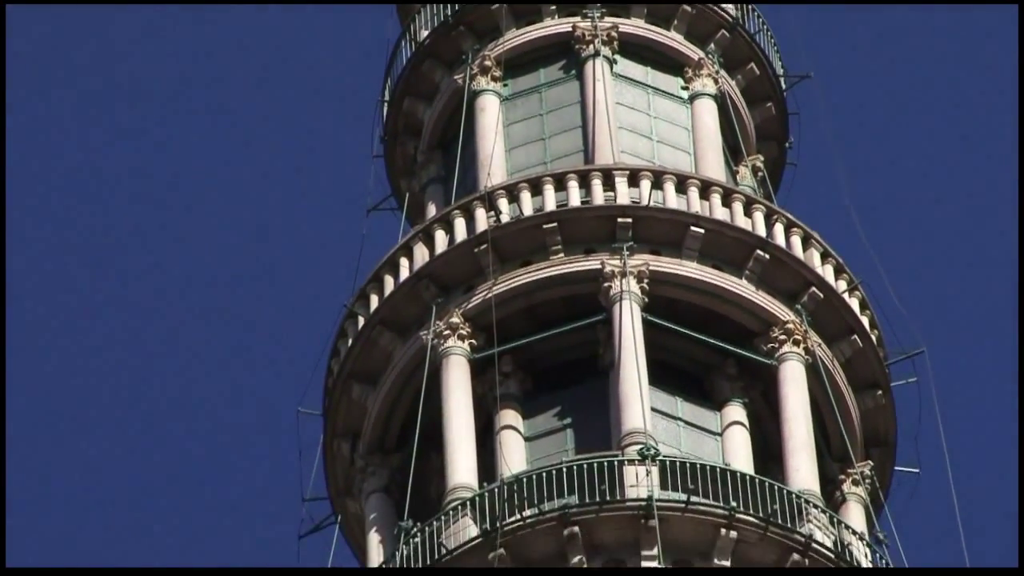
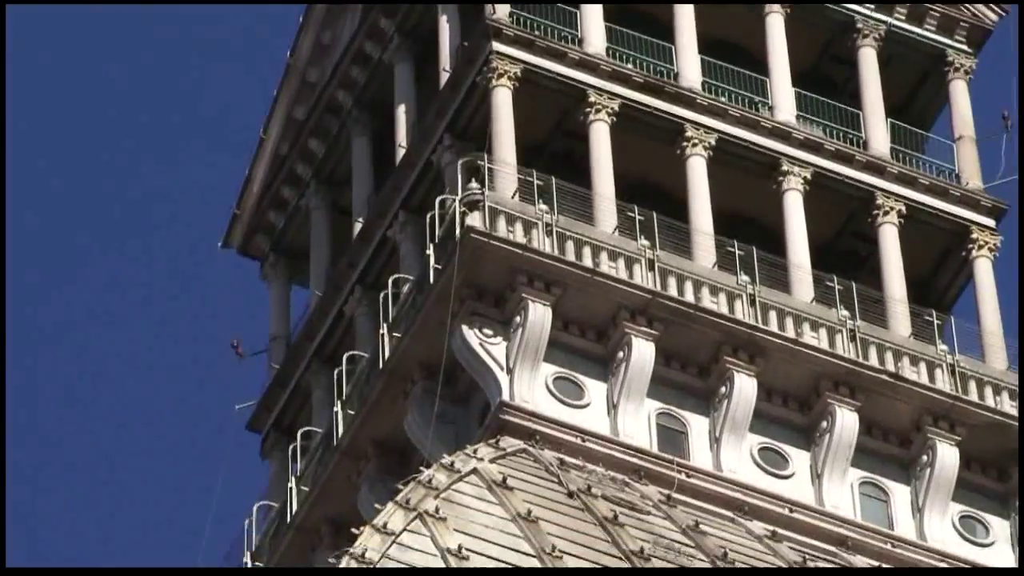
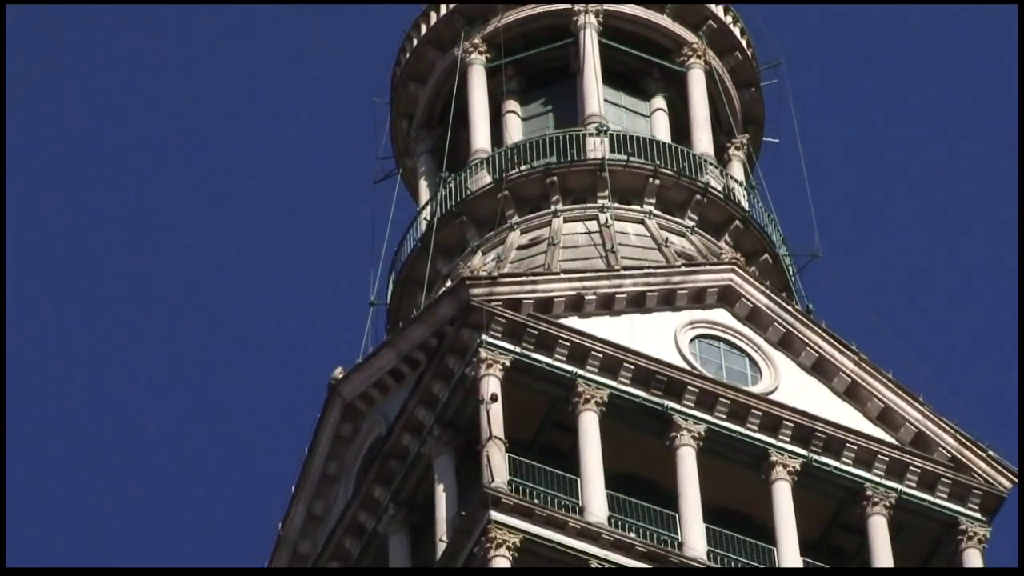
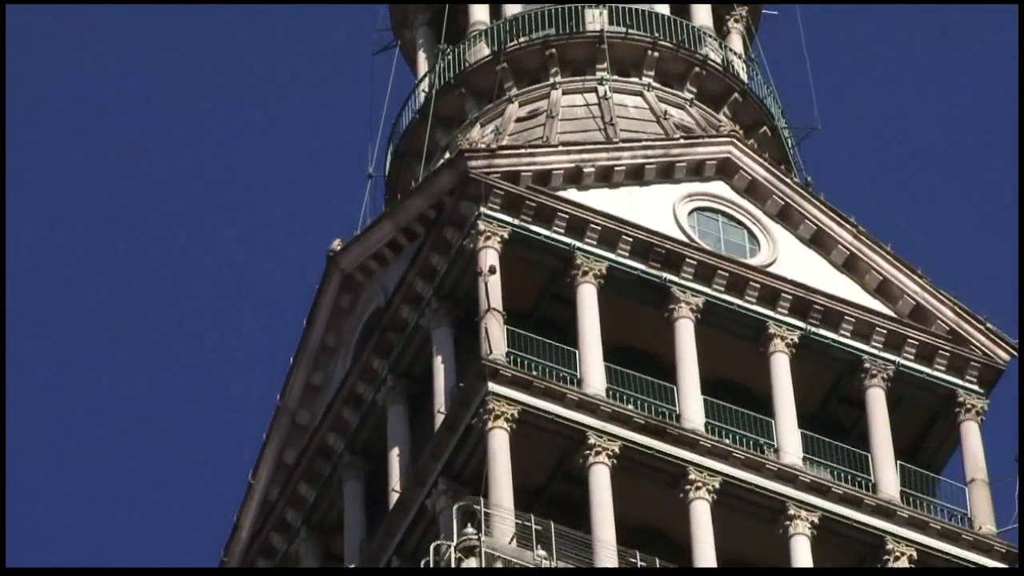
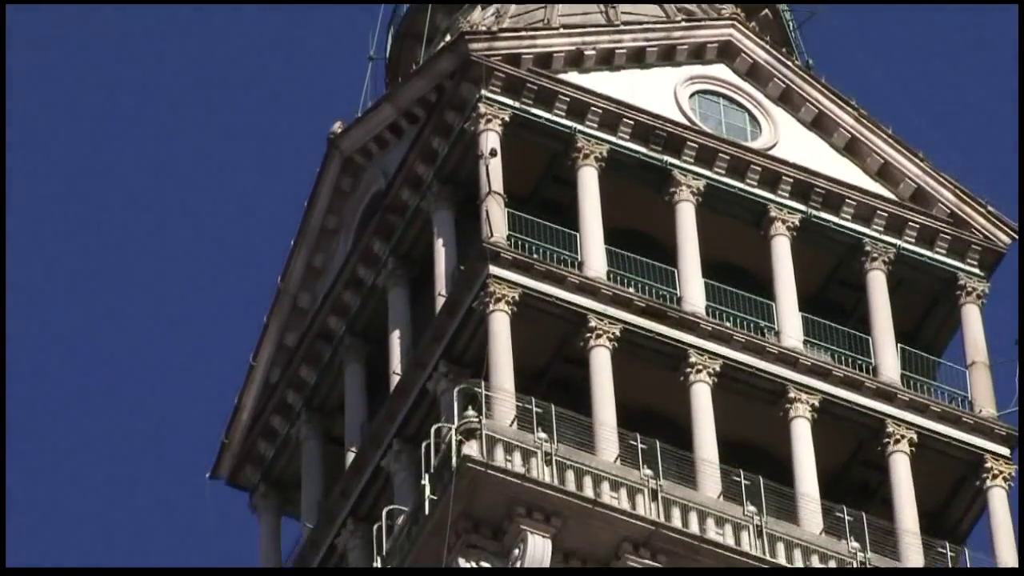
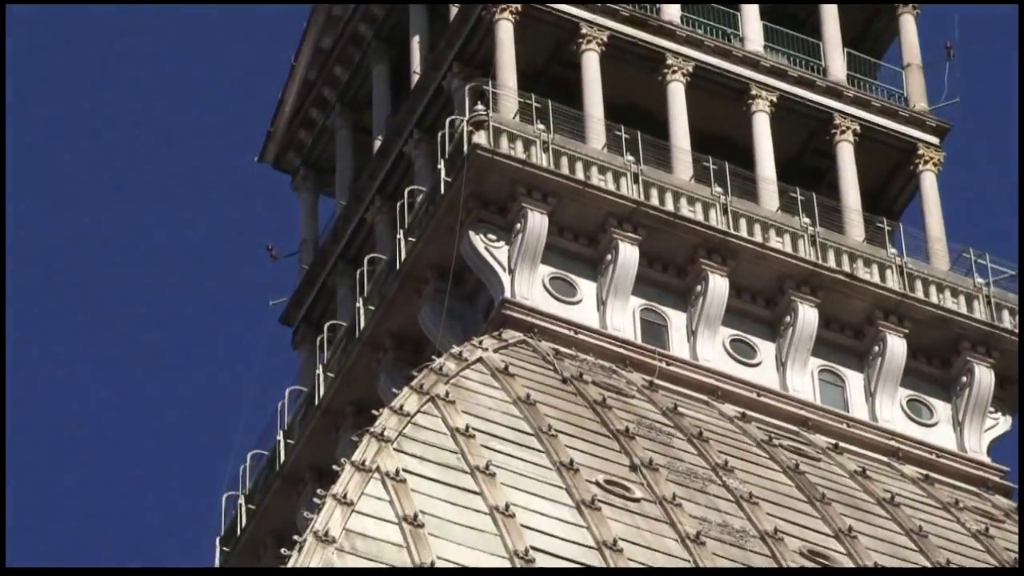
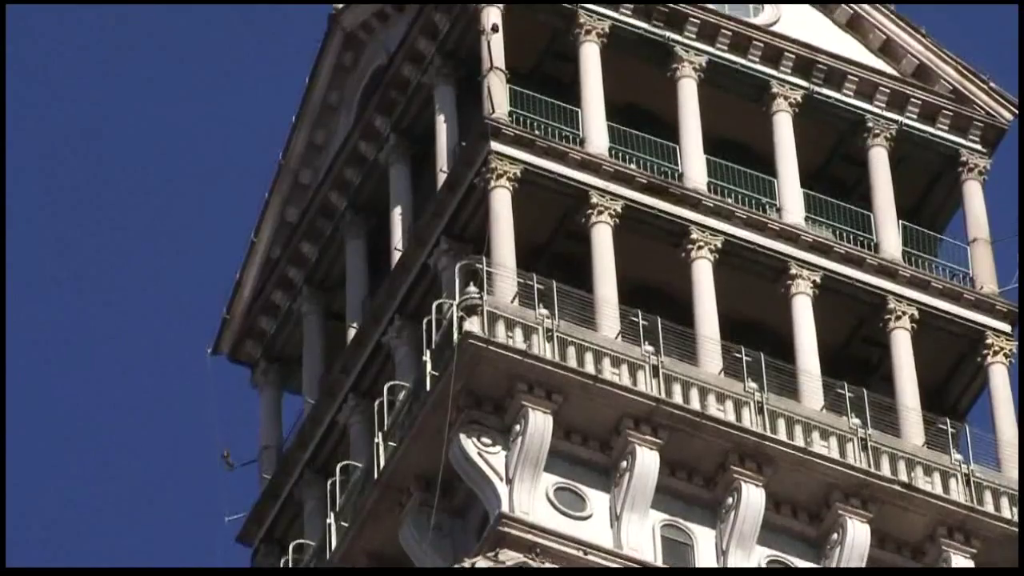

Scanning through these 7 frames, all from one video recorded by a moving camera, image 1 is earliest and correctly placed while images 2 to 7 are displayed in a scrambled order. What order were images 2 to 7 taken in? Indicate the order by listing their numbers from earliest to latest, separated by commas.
3, 4, 5, 7, 2, 6
